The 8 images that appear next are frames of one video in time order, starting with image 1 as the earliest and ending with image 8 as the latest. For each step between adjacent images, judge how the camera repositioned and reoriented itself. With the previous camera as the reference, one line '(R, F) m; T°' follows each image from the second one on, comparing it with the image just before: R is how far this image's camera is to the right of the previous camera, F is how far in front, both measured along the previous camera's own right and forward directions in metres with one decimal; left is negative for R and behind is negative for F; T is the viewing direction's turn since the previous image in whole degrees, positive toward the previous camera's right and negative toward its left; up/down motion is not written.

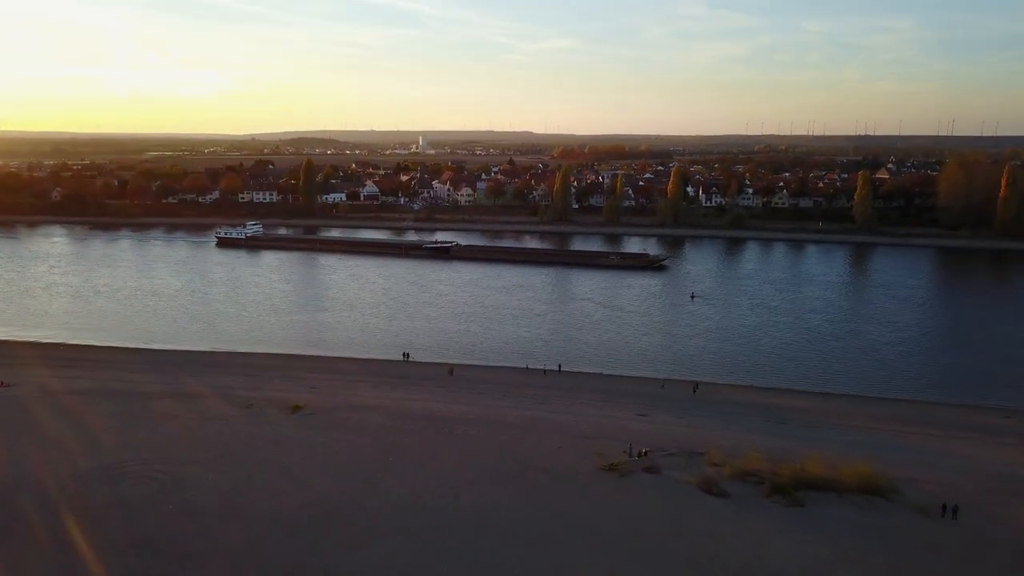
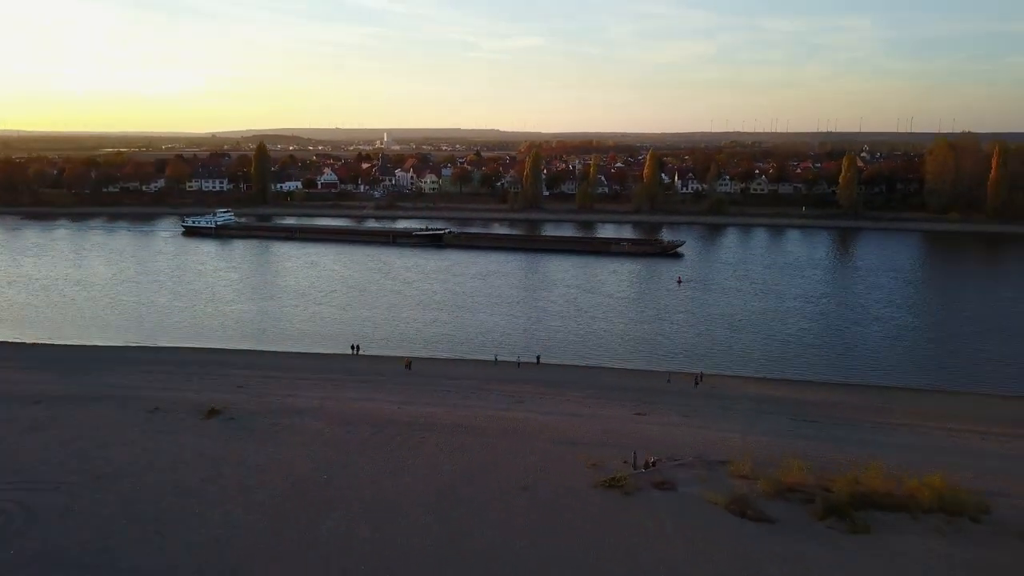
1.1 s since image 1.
(0.0, +1.9) m; +3°
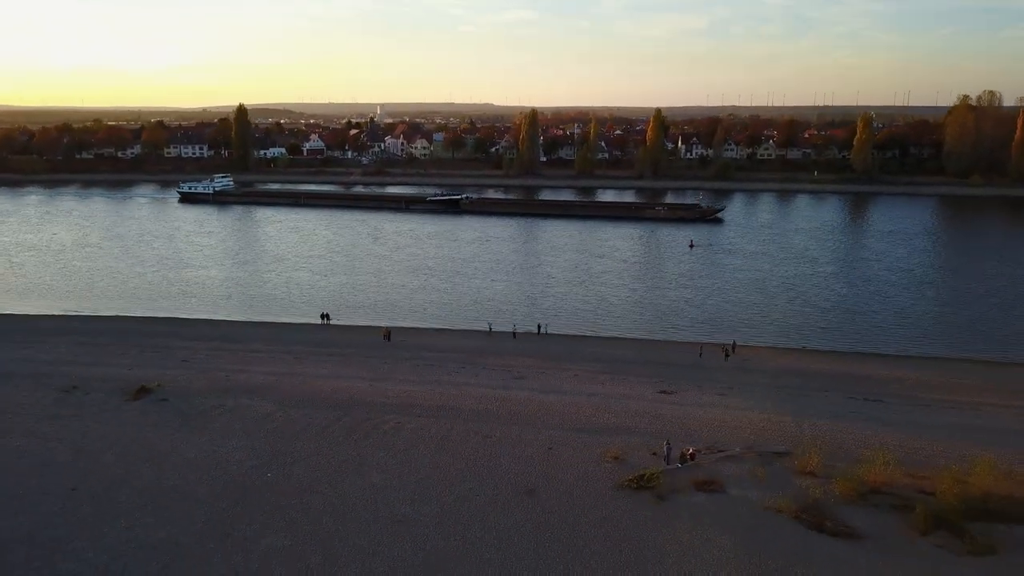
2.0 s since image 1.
(0.0, +1.5) m; 0°
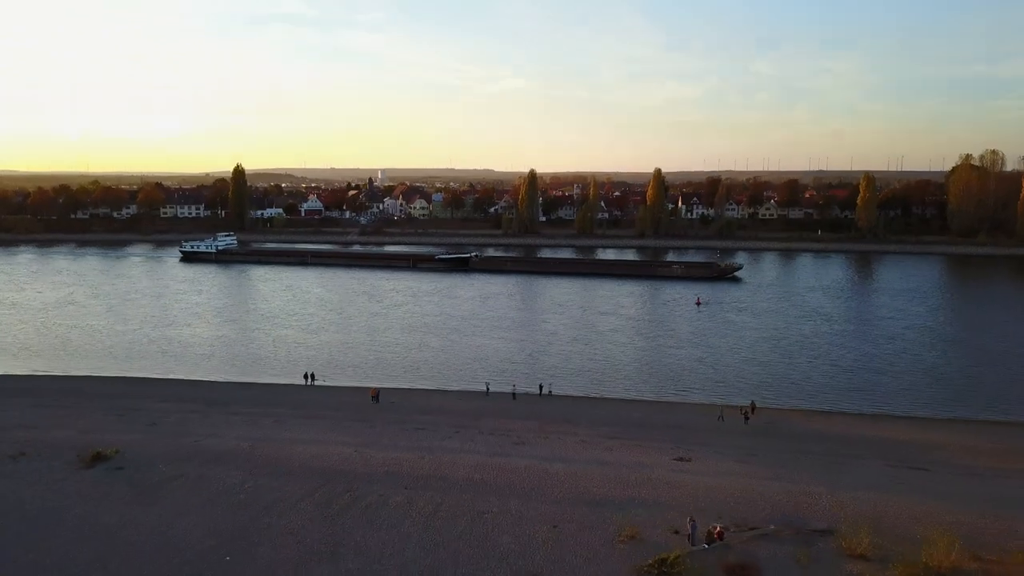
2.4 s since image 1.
(0.0, +0.6) m; 0°
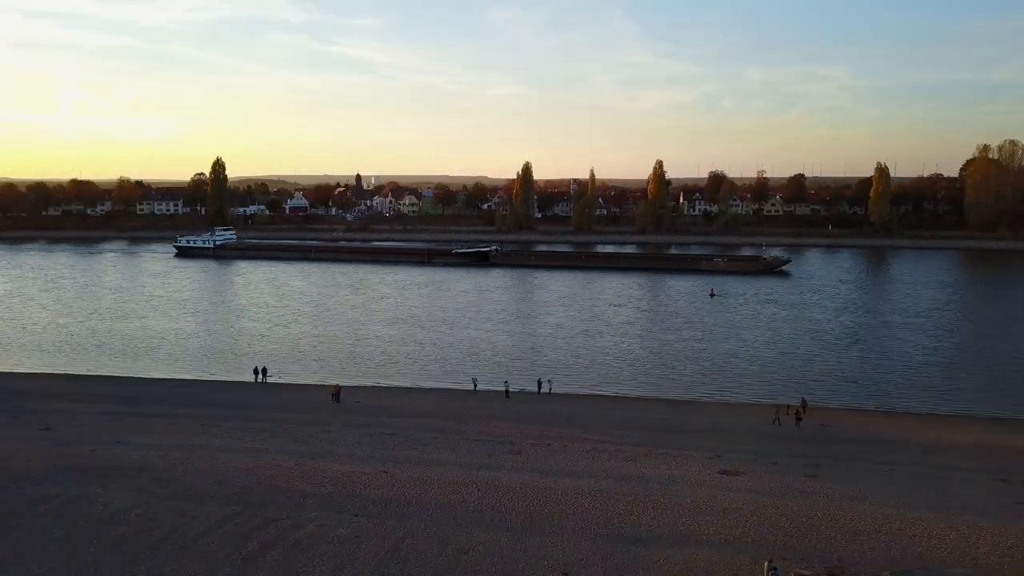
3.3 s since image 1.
(0.0, +1.5) m; 0°
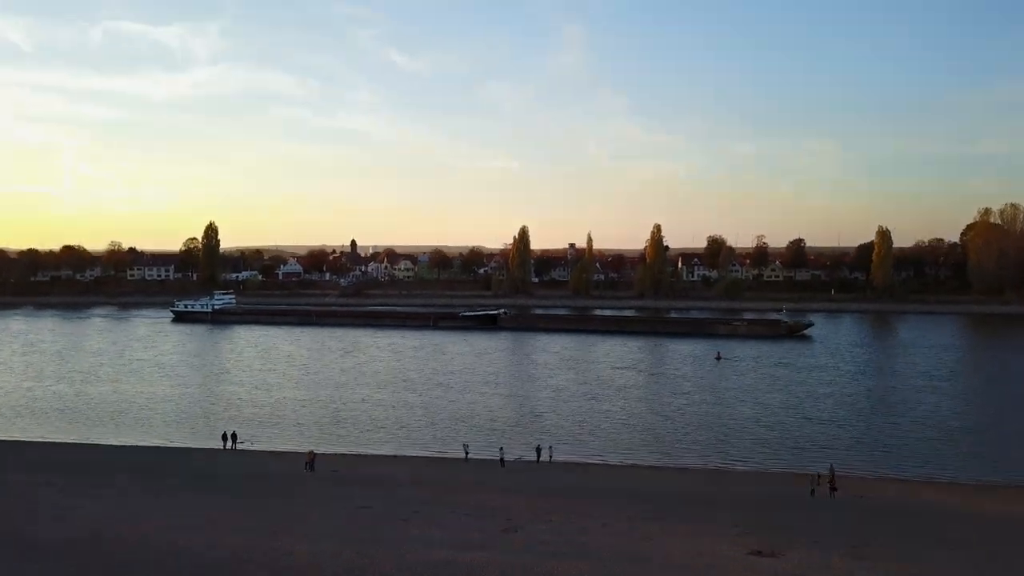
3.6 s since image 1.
(0.0, +0.6) m; 0°
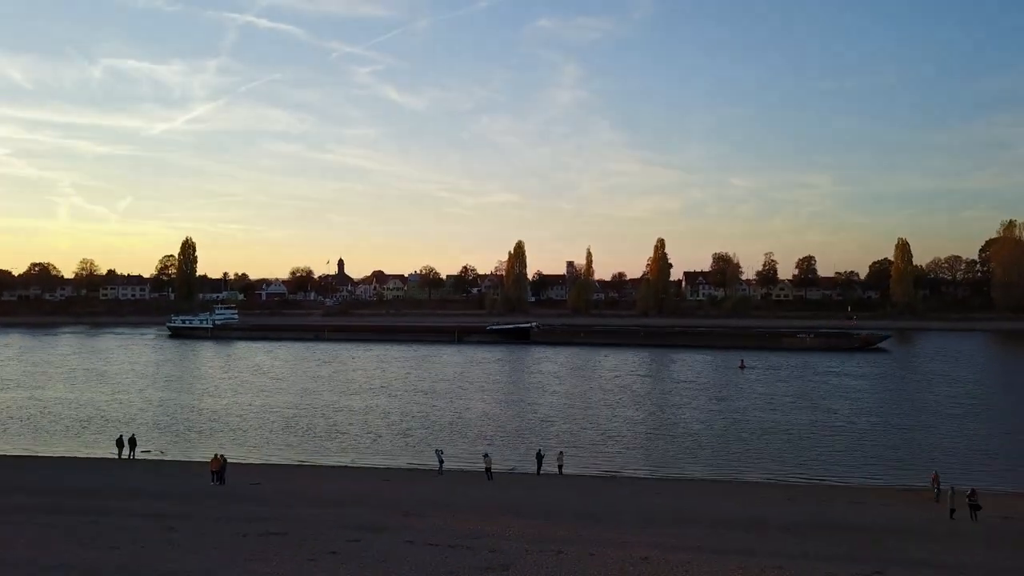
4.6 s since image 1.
(0.0, +1.7) m; 0°
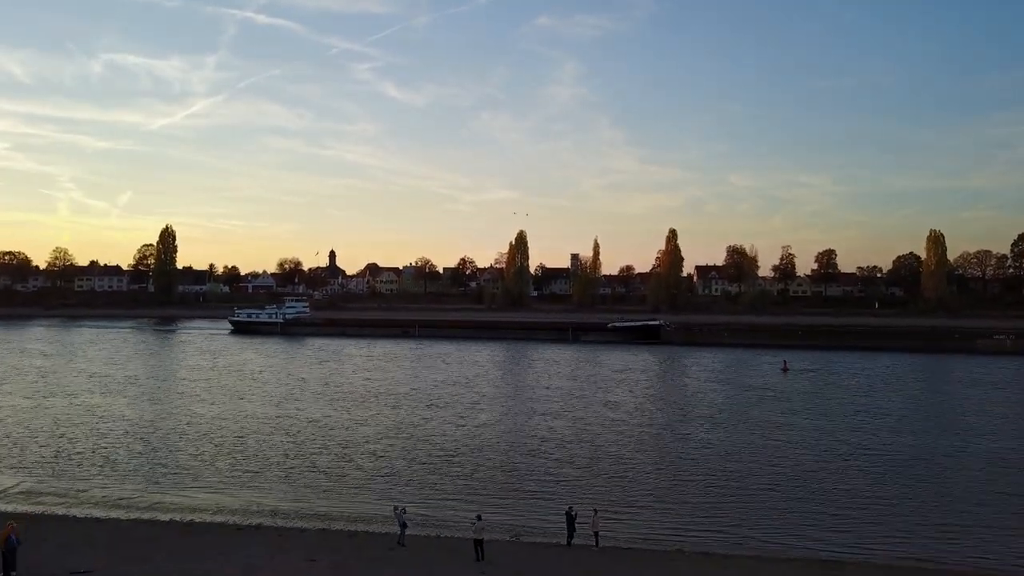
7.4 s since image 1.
(-0.1, +1.7) m; 0°
